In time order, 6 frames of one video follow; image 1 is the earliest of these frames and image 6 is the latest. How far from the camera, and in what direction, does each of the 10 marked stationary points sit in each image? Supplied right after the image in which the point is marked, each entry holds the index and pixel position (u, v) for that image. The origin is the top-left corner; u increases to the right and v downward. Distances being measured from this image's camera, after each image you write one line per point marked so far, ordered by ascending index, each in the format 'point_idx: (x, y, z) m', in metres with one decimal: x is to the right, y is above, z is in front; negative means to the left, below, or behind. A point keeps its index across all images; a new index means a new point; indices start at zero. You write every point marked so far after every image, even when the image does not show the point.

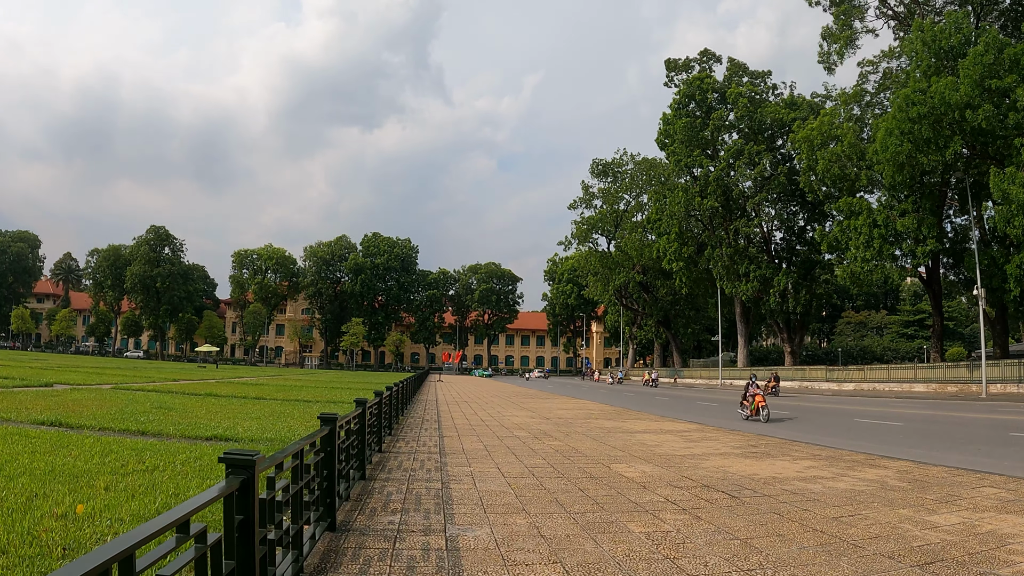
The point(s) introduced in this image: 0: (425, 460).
0: (-1.4, -2.6, +10.2) m
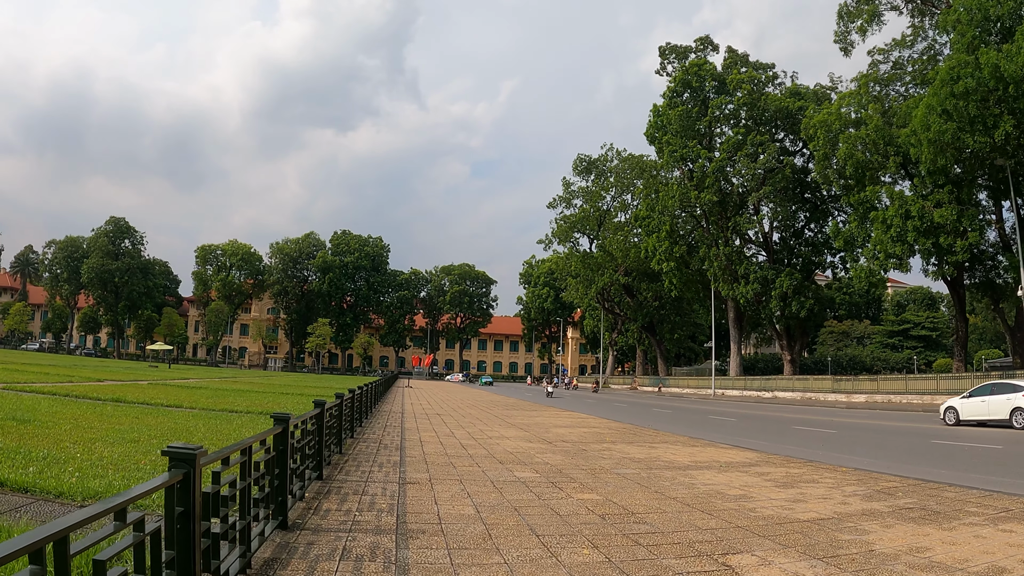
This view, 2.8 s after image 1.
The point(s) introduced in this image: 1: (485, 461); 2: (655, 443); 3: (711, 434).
0: (-1.3, -2.1, +6.0) m
1: (-0.3, -2.4, +9.7) m
2: (+2.9, -2.9, +12.5) m
3: (+5.4, -3.8, +17.5) m
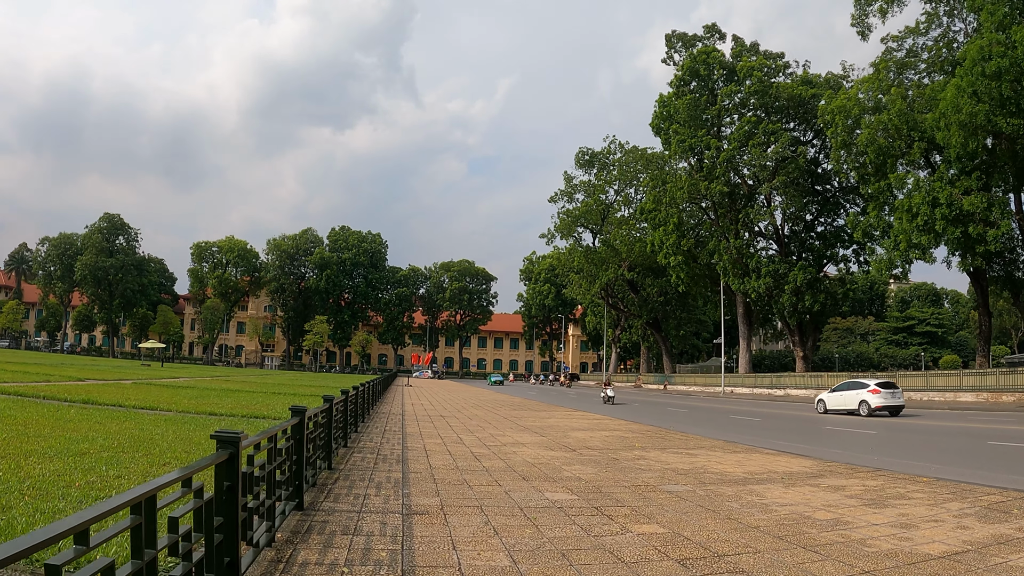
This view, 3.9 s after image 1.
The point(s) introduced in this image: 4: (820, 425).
0: (-1.0, -1.9, +4.6) m
1: (0.0, -2.2, +8.2) m
2: (+3.1, -2.7, +11.0) m
3: (+5.6, -3.6, +16.1) m
4: (+8.9, -4.0, +19.2) m
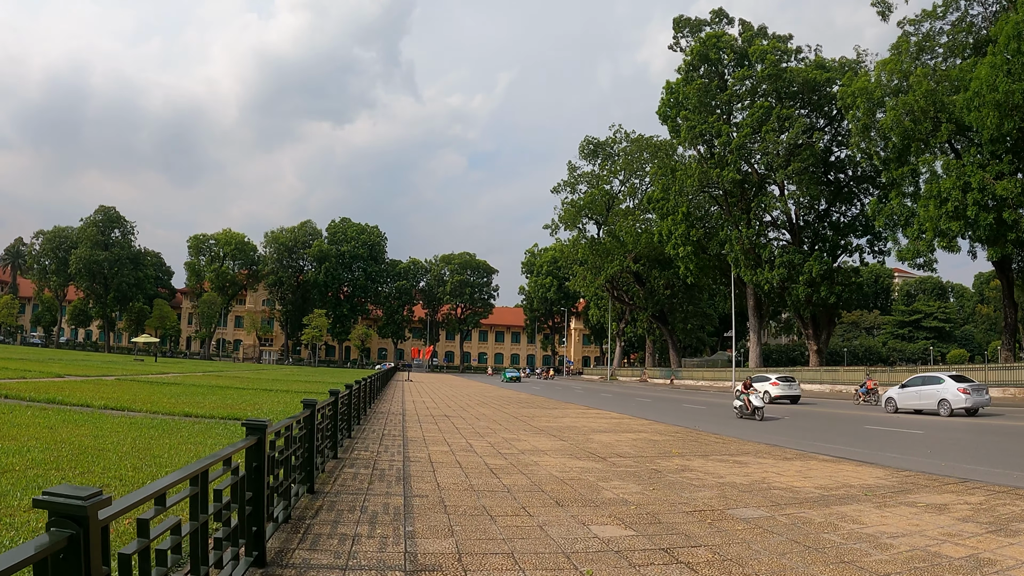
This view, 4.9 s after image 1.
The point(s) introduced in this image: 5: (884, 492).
0: (-0.7, -1.7, +3.1) m
1: (+0.3, -2.0, +6.8) m
2: (+3.4, -2.4, +9.6) m
3: (+5.9, -3.3, +14.7) m
4: (+9.2, -3.6, +17.8) m
5: (+4.0, -2.2, +7.1) m
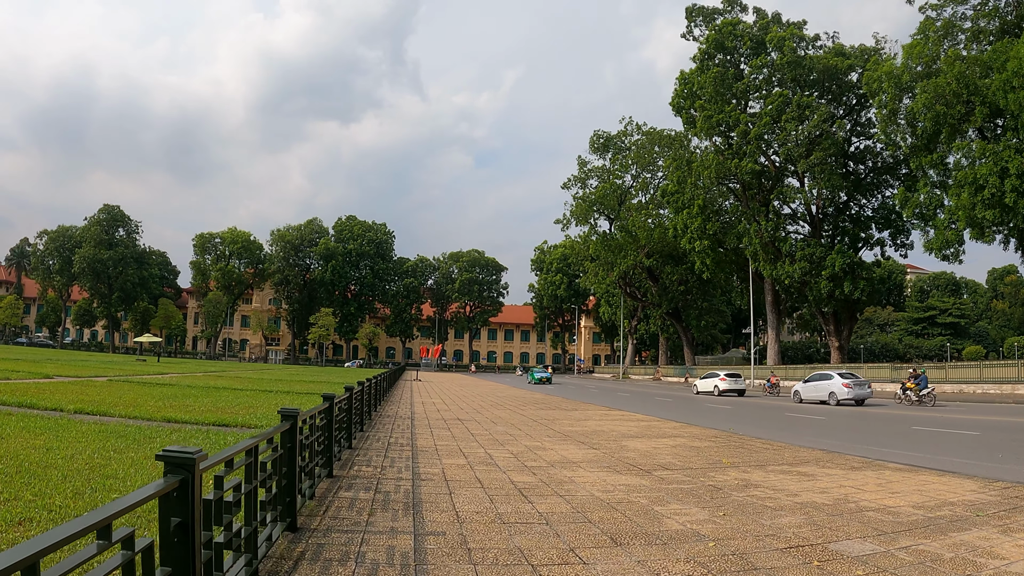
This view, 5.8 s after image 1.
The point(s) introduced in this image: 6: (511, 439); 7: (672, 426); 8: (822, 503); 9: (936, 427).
0: (-0.5, -1.6, +1.9) m
1: (+0.5, -1.8, +5.5) m
2: (+3.7, -2.2, +8.3) m
3: (+6.2, -3.0, +13.3) m
4: (+9.6, -3.4, +16.5) m
5: (+4.2, -2.0, +5.8) m
6: (-0.1, -2.2, +9.7) m
7: (+3.0, -2.6, +12.7) m
8: (+2.8, -1.9, +6.0) m
9: (+10.0, -3.3, +15.6) m
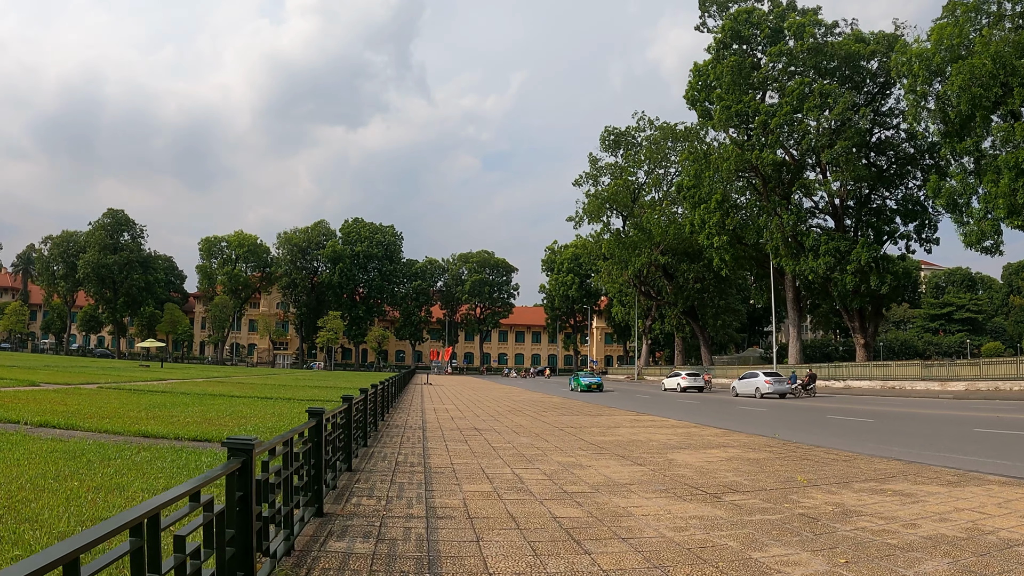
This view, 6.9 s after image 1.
0: (-0.2, -1.4, +0.5) m
1: (+0.8, -1.7, +4.2) m
2: (+4.0, -2.0, +6.9) m
3: (+6.6, -2.8, +11.9) m
4: (+10.0, -3.2, +15.0) m
5: (+4.5, -1.8, +4.4) m
6: (+0.3, -2.1, +8.3) m
7: (+3.4, -2.5, +11.3) m
8: (+3.1, -1.8, +4.7) m
9: (+10.4, -3.1, +14.1) m
